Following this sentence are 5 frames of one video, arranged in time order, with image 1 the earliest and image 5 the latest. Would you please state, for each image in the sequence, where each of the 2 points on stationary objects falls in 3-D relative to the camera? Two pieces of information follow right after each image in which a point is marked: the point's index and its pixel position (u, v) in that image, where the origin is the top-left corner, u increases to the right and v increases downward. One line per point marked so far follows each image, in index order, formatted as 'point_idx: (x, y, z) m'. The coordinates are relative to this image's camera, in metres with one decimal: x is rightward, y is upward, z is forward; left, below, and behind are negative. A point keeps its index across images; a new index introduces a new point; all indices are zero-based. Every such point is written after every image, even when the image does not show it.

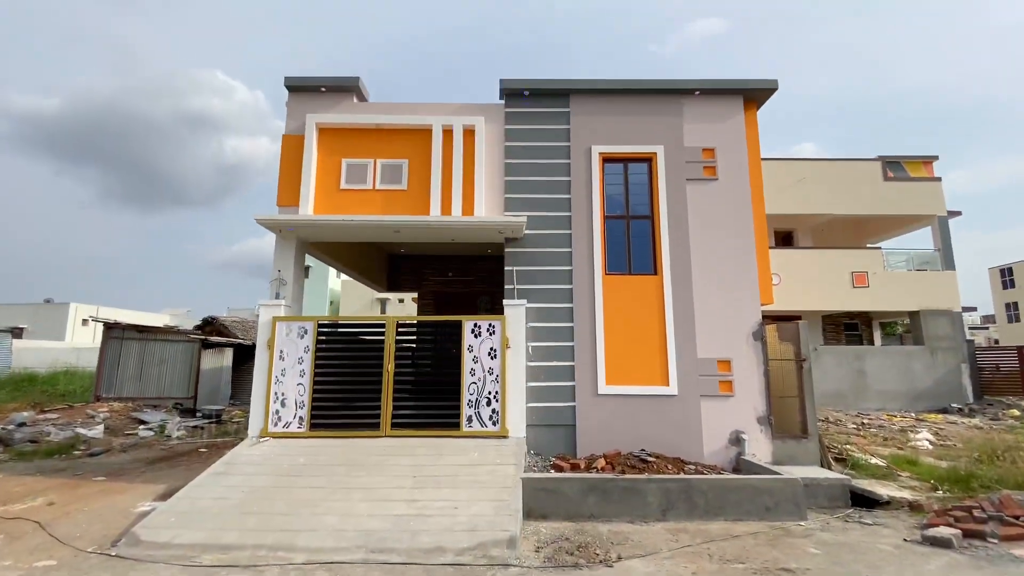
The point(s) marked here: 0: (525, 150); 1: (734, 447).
0: (+0.2, +2.3, +7.6) m
1: (+3.3, -2.4, +6.9) m
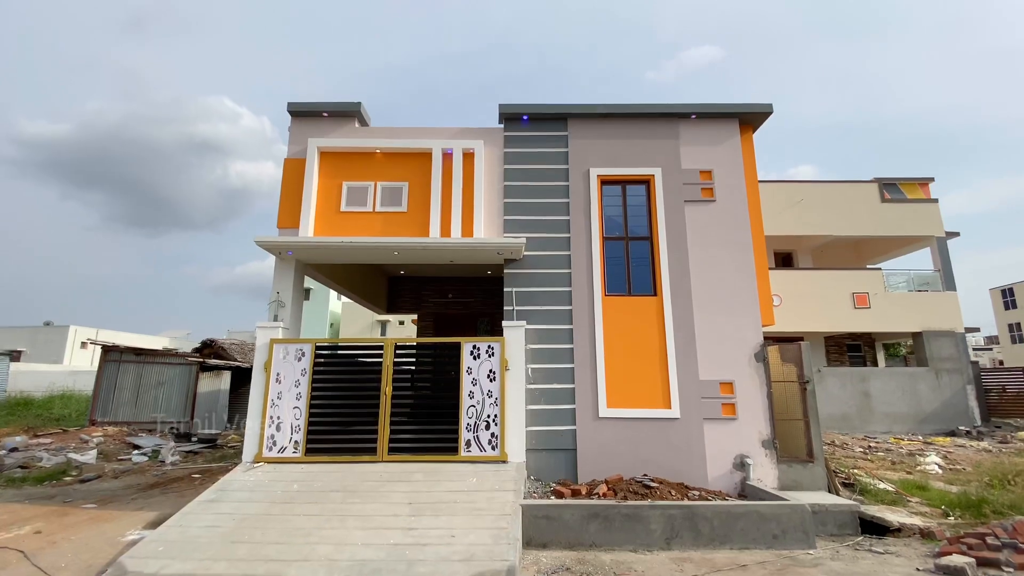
0: (+0.2, +1.9, +7.6) m
1: (+3.3, -2.7, +6.7) m
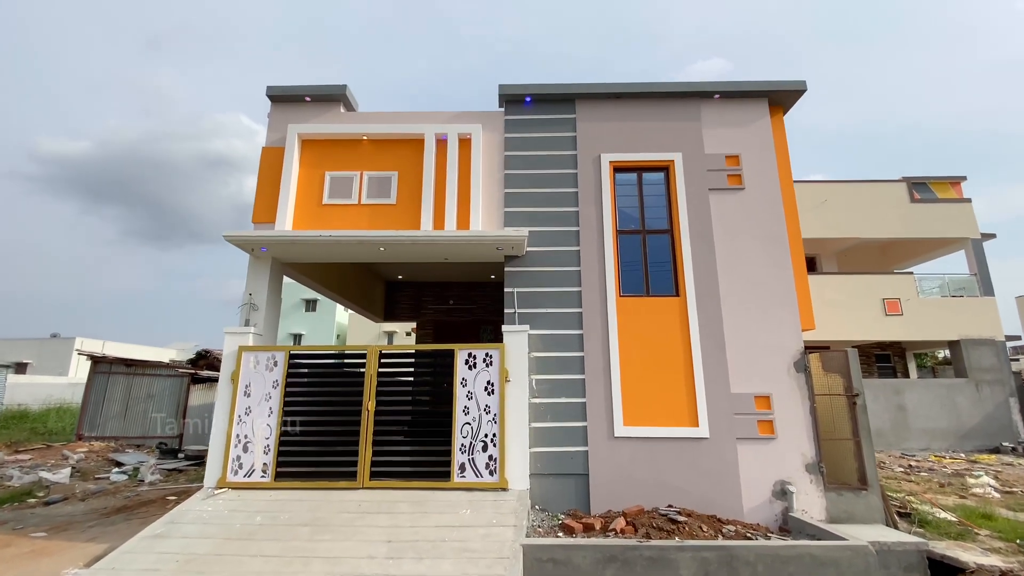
0: (+0.2, +1.9, +6.8) m
1: (+3.3, -2.7, +5.7) m
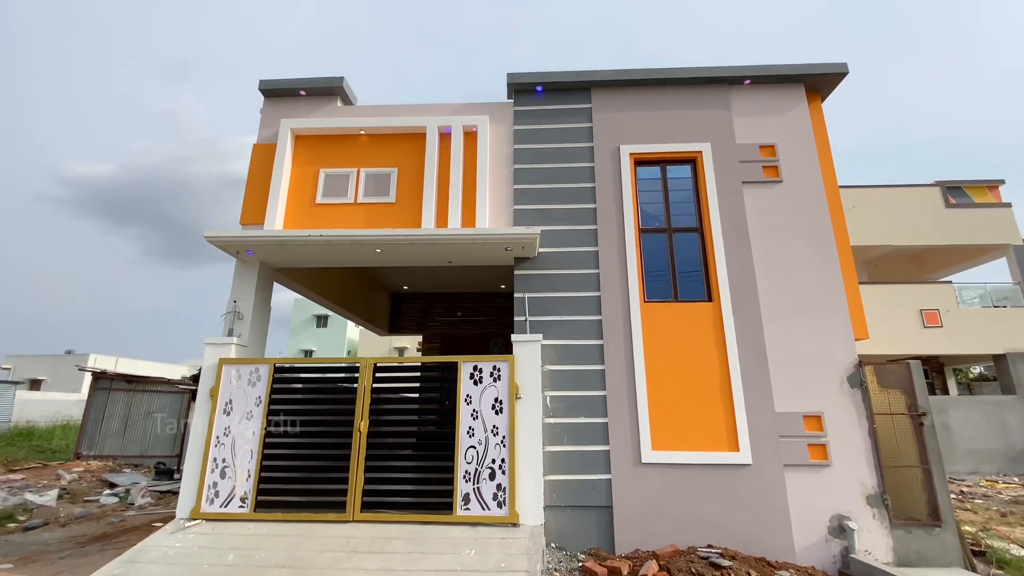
0: (+0.4, +1.8, +6.2) m
1: (+3.5, -2.7, +4.9) m
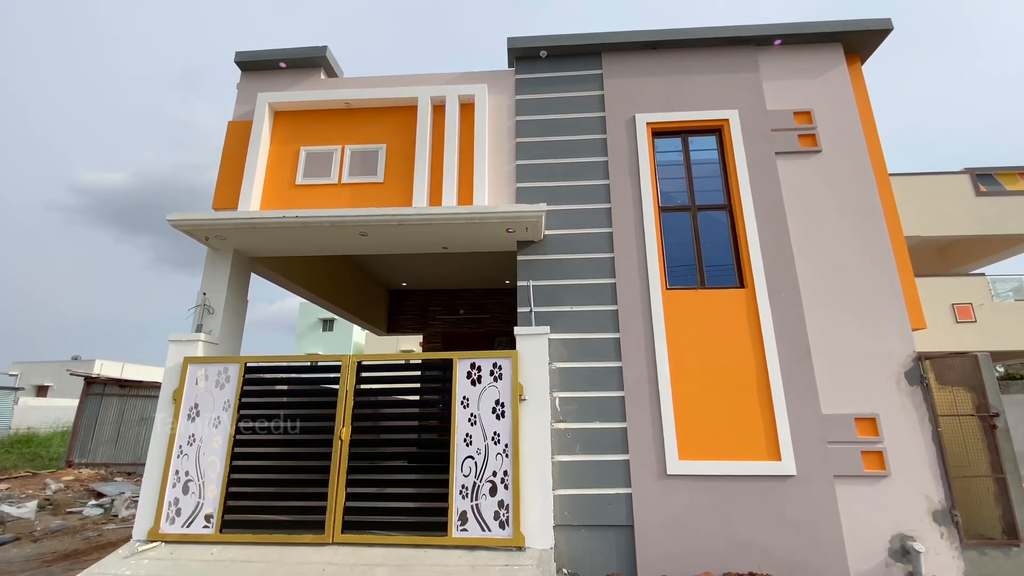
0: (+0.4, +2.0, +5.6) m
1: (+3.5, -2.5, +4.2) m
